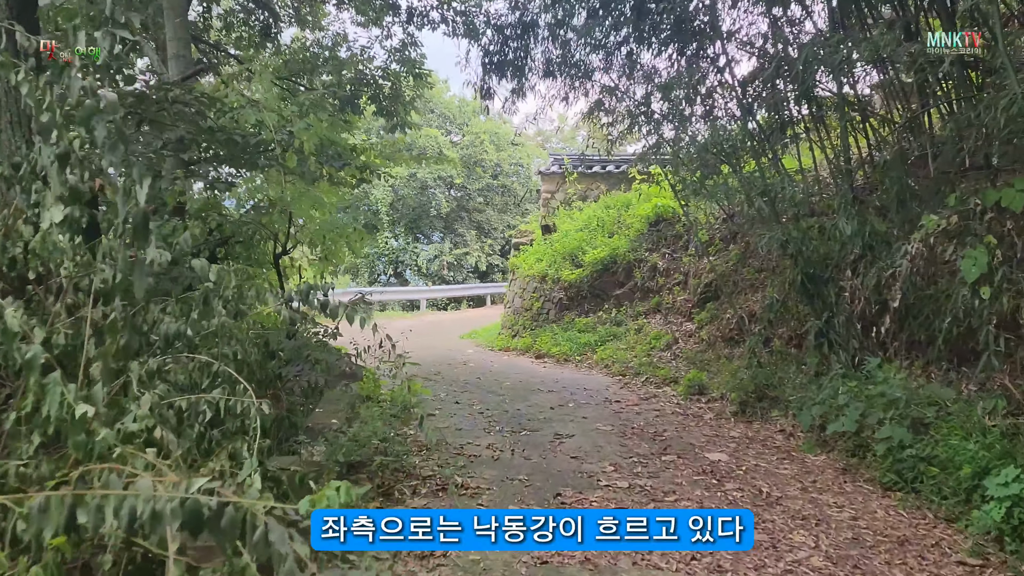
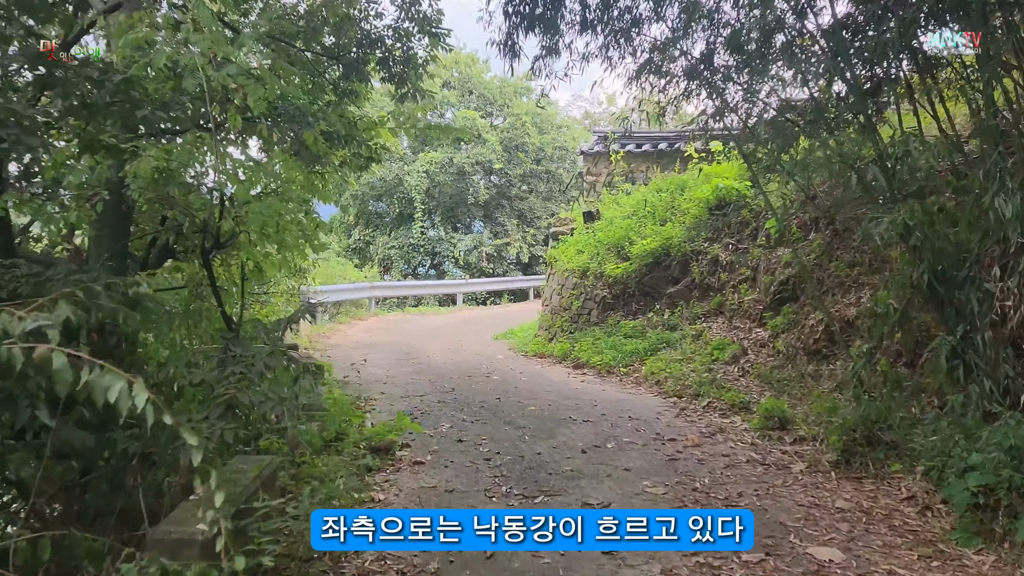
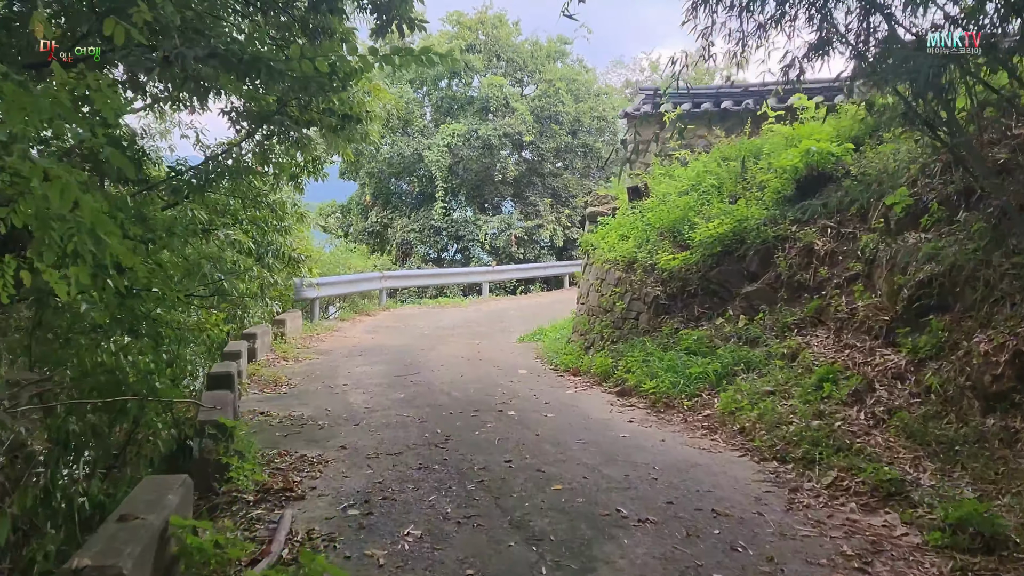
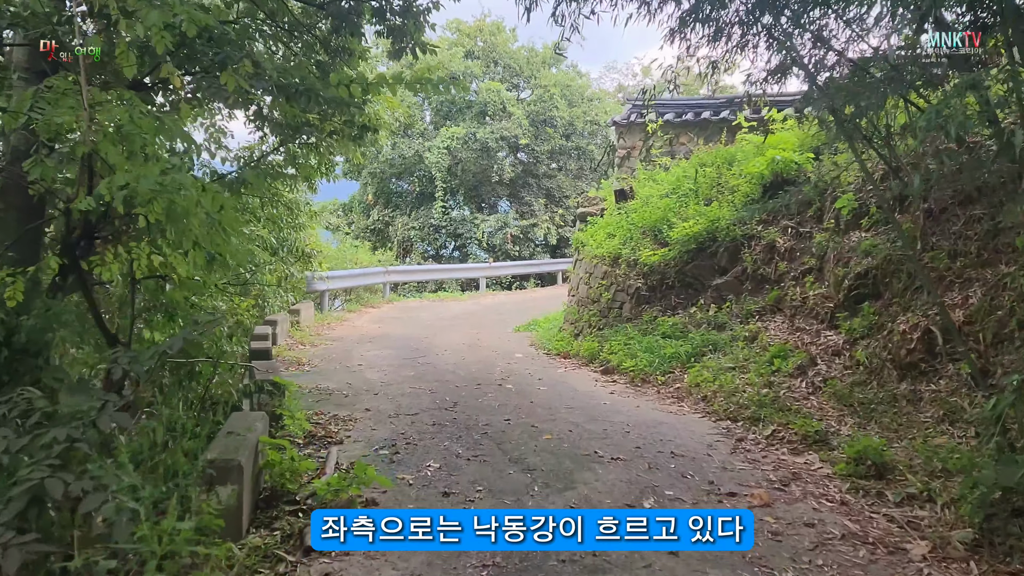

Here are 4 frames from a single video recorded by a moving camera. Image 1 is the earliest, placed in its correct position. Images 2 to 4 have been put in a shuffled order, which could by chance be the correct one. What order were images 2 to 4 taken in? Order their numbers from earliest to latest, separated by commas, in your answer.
2, 4, 3
